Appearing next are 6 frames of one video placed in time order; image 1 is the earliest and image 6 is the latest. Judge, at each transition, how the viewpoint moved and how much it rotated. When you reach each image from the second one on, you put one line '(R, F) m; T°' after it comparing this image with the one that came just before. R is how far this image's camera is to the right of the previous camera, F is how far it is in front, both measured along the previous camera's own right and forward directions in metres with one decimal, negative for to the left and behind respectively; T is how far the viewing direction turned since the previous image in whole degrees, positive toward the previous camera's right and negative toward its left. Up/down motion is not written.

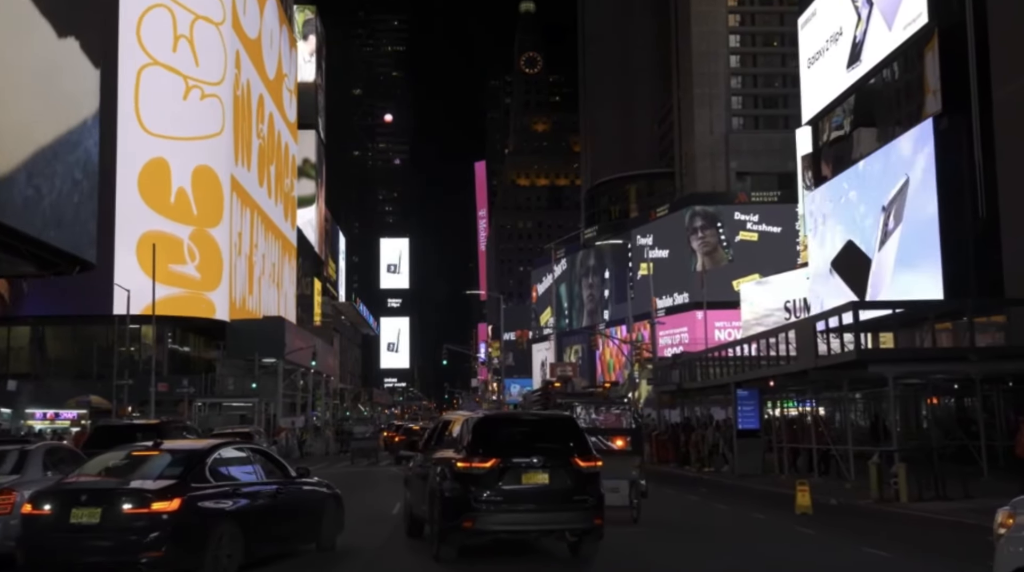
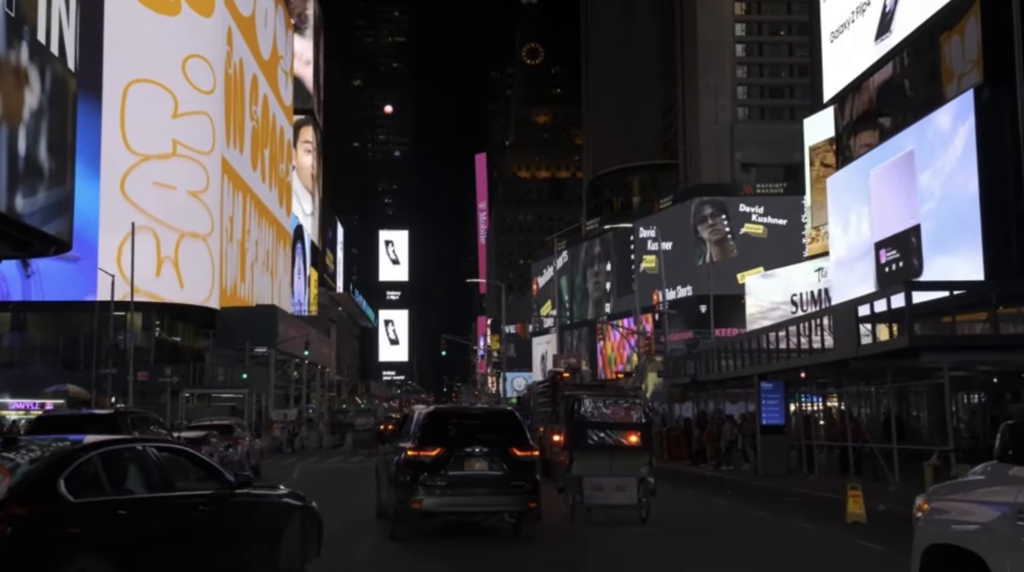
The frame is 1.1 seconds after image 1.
(-0.1, +1.7) m; 0°
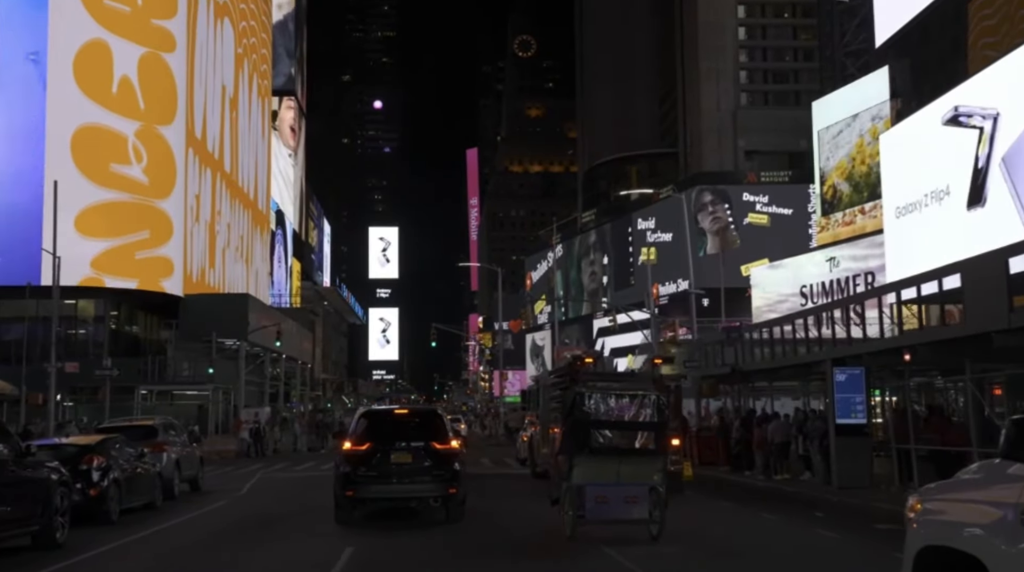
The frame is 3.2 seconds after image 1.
(-0.2, +4.1) m; 0°
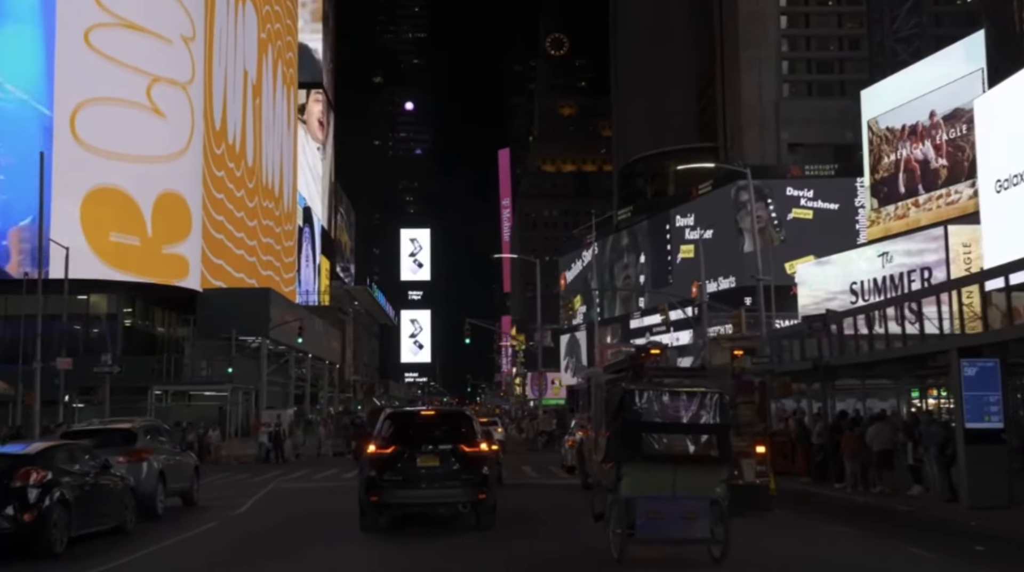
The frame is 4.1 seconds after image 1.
(-0.3, +2.6) m; -2°
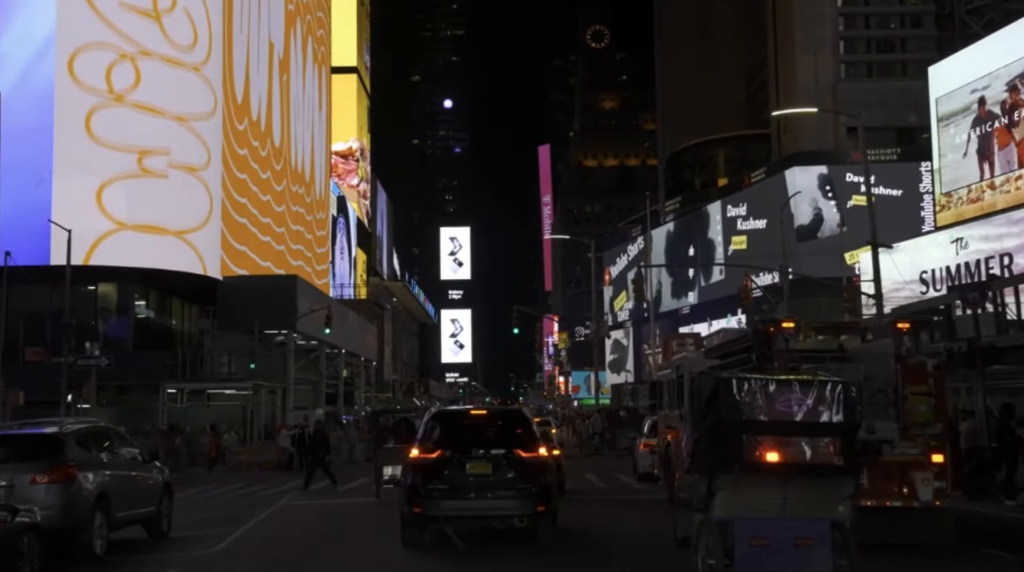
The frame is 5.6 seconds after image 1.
(-0.4, +3.6) m; -2°
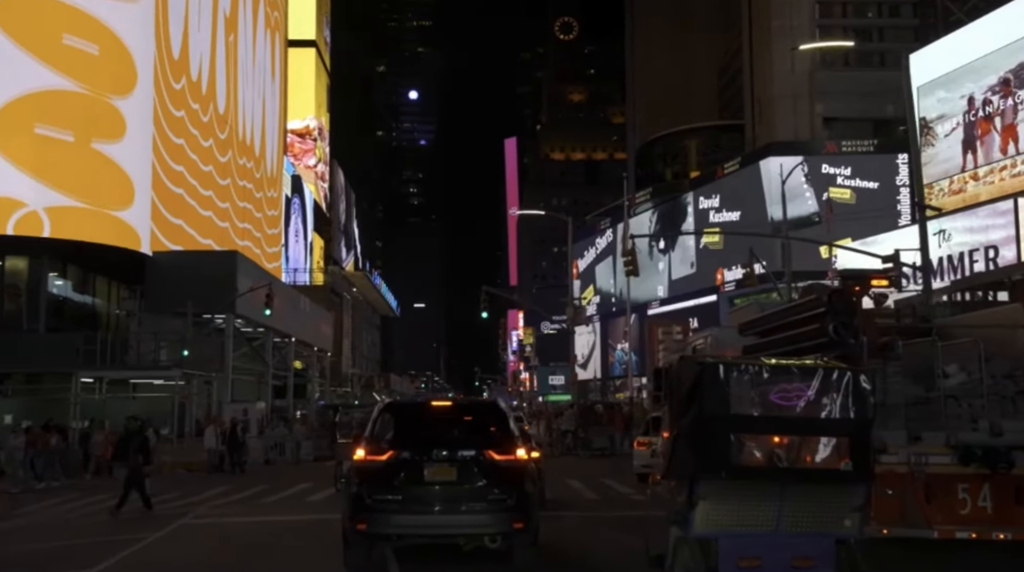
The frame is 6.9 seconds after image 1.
(0.0, +3.2) m; +2°
